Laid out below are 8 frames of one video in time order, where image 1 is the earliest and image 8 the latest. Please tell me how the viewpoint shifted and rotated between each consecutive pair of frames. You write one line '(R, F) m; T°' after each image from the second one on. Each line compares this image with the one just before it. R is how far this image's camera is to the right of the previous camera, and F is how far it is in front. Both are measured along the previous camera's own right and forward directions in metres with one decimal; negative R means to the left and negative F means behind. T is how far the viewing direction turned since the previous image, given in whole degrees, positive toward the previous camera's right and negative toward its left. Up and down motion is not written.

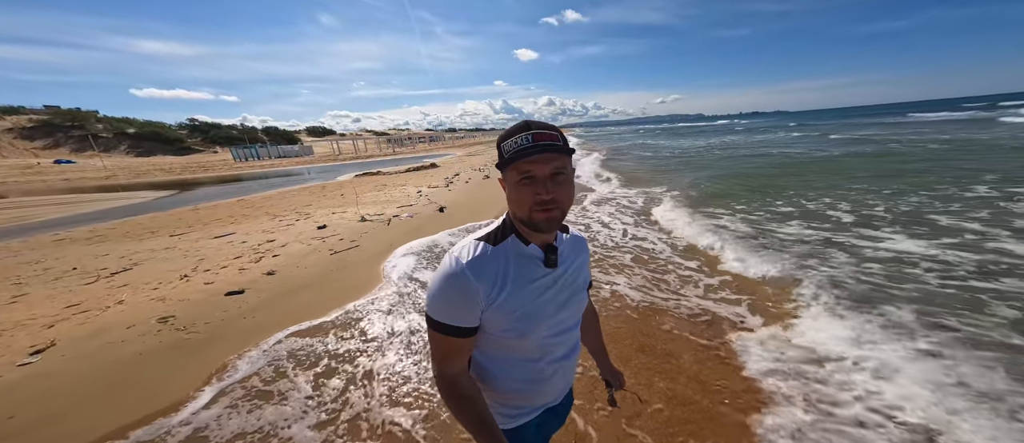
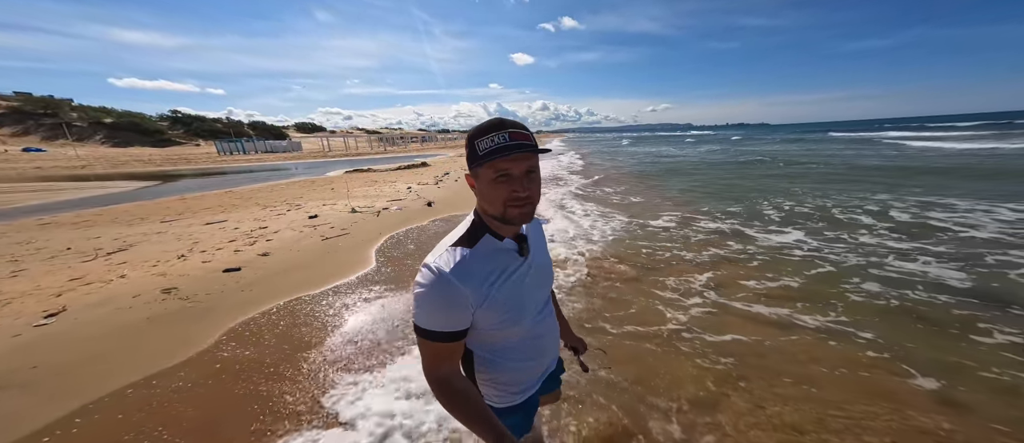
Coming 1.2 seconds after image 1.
(+0.2, 0.0) m; +2°
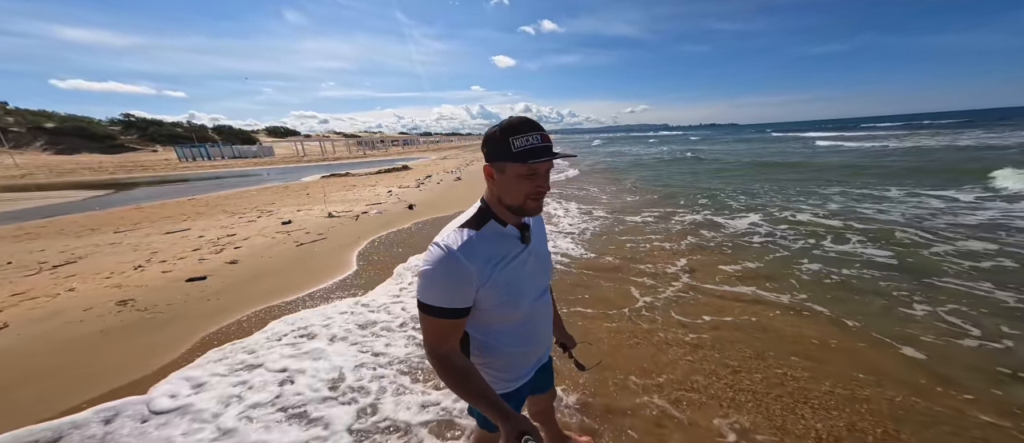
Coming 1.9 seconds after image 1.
(0.0, 0.0) m; +3°
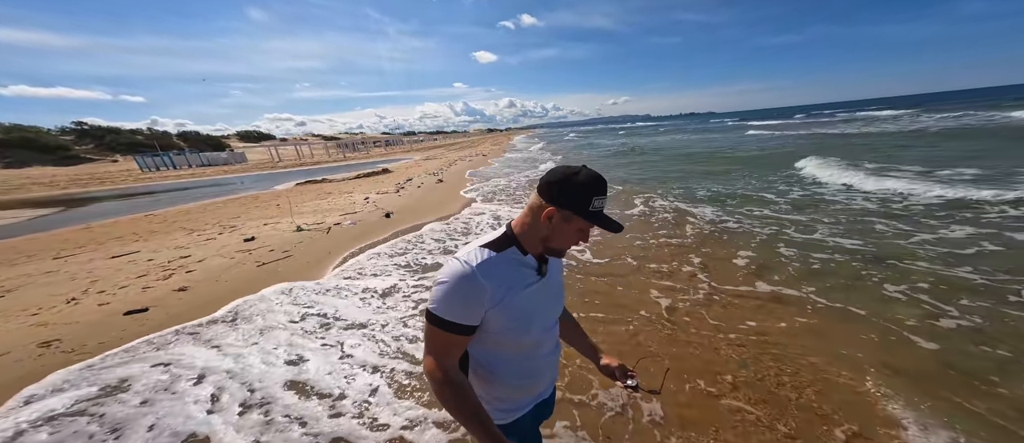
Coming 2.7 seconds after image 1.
(-0.3, +0.7) m; +2°
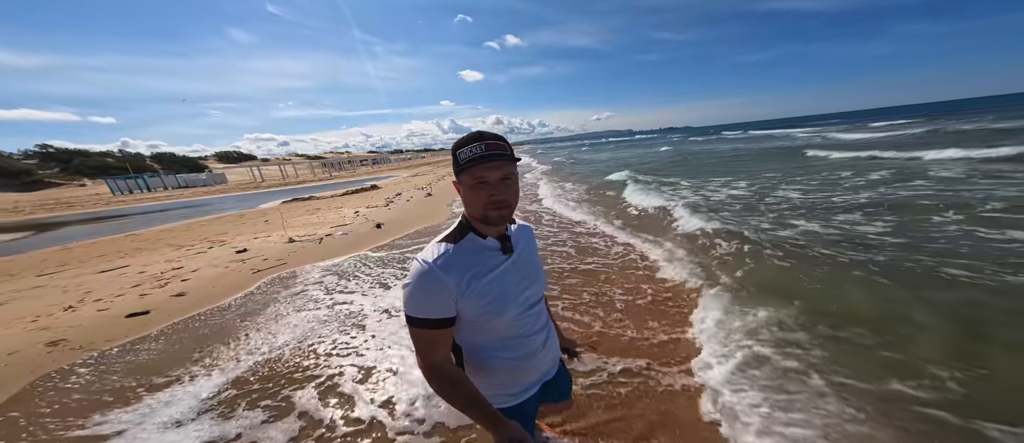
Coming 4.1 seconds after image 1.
(-0.3, 0.0) m; +3°
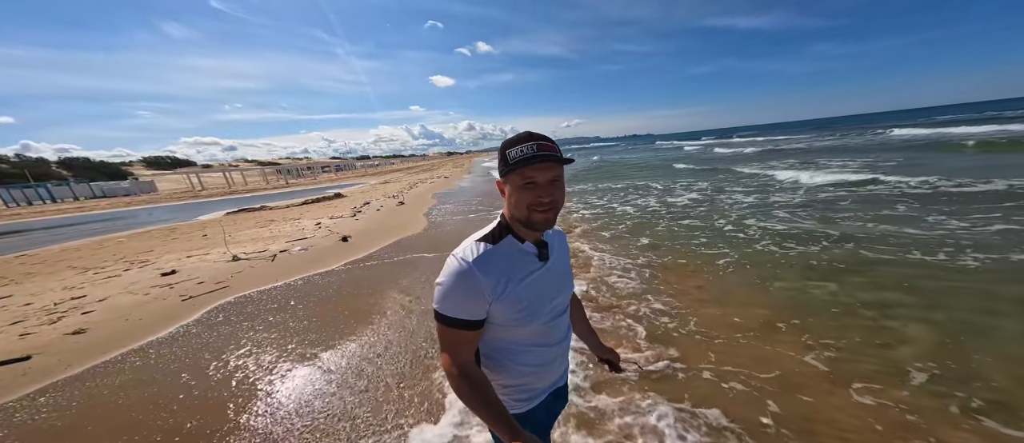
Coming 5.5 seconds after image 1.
(-0.4, +0.7) m; +6°
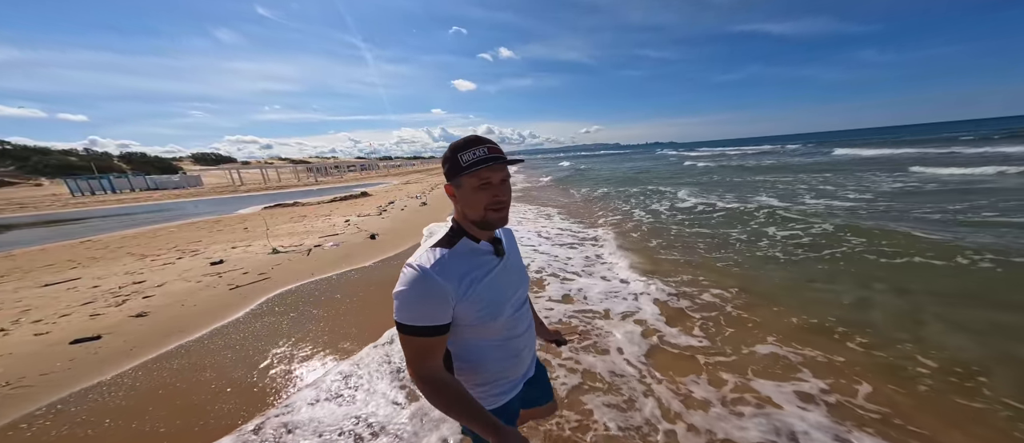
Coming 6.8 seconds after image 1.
(+0.1, -0.3) m; -3°
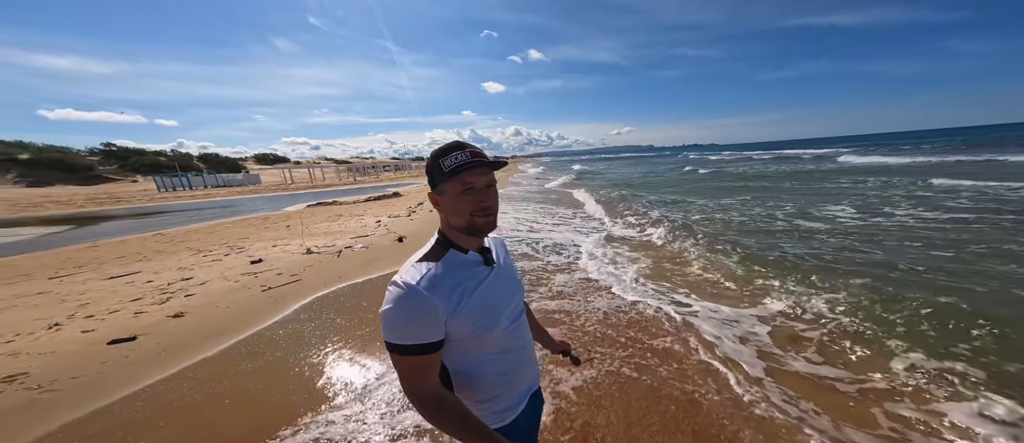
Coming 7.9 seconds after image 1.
(+0.8, -0.3) m; -6°
